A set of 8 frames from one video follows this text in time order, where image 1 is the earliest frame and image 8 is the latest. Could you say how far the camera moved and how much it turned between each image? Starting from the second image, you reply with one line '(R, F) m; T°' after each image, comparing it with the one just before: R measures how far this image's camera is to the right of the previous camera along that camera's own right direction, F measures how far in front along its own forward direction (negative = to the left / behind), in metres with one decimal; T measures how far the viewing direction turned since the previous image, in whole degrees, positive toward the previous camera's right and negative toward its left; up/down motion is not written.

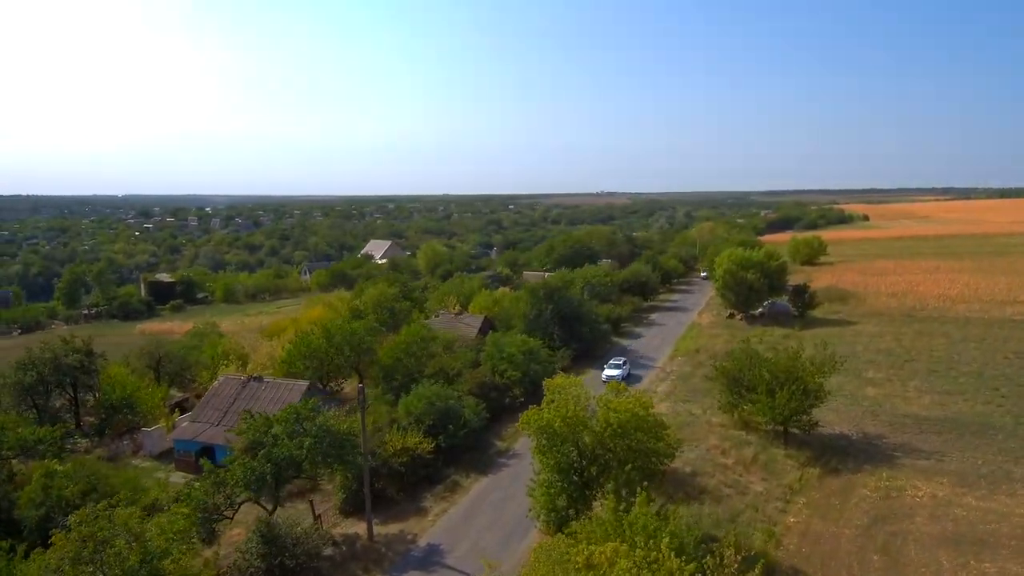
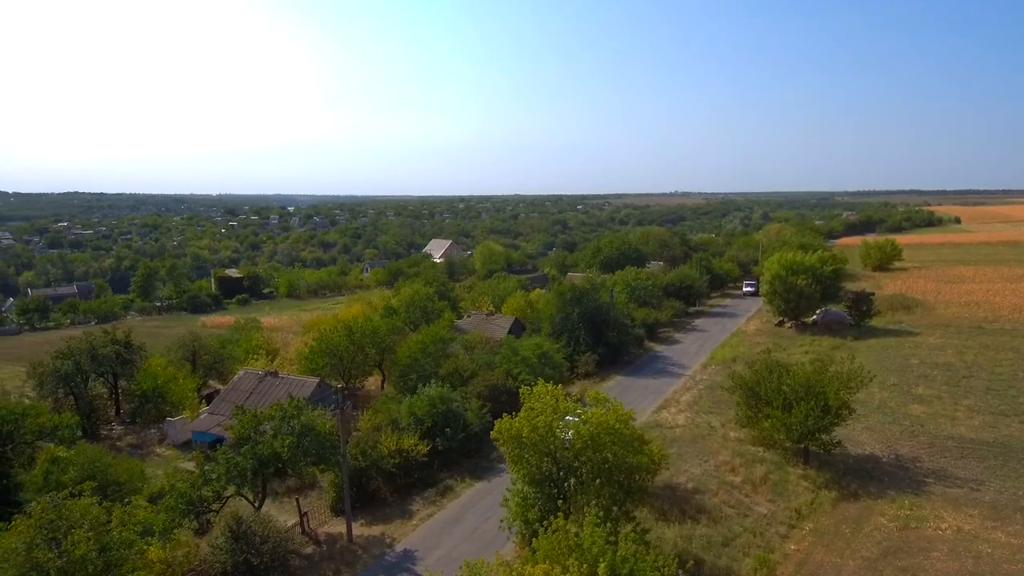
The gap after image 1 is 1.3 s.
(+1.9, +0.5) m; -6°
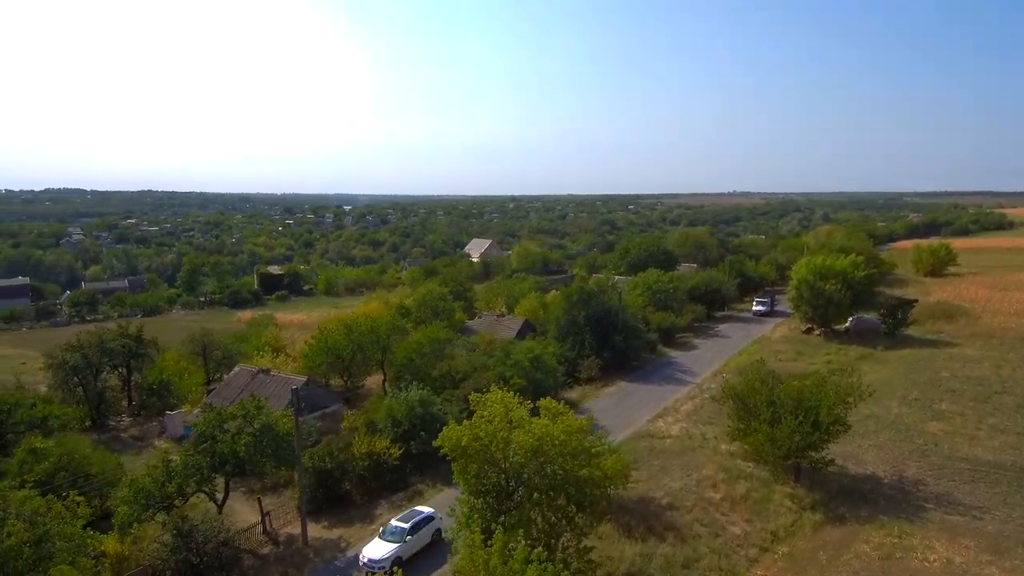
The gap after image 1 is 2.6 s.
(+2.1, +0.6) m; -5°
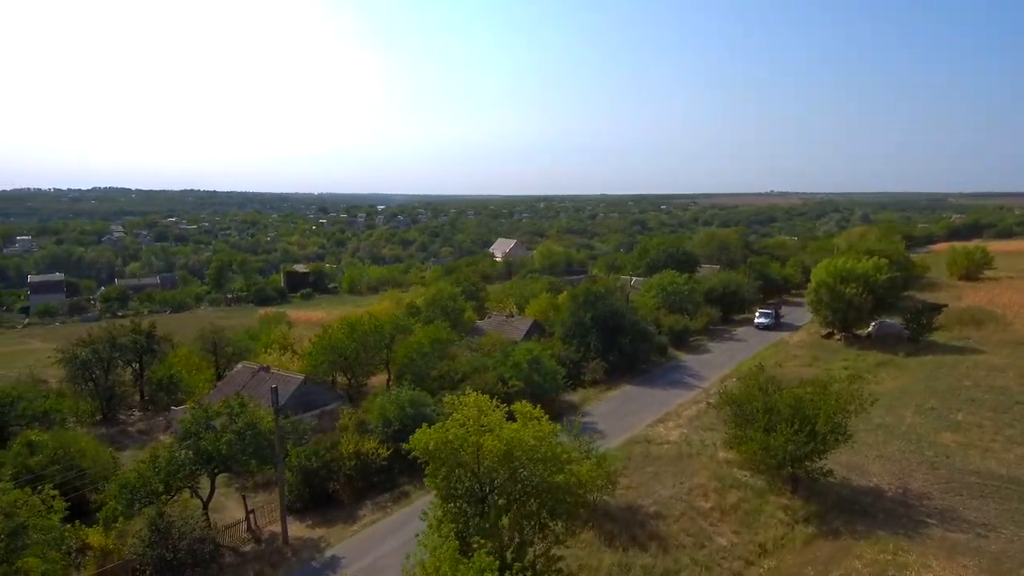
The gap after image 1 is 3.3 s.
(+1.1, +0.3) m; -3°
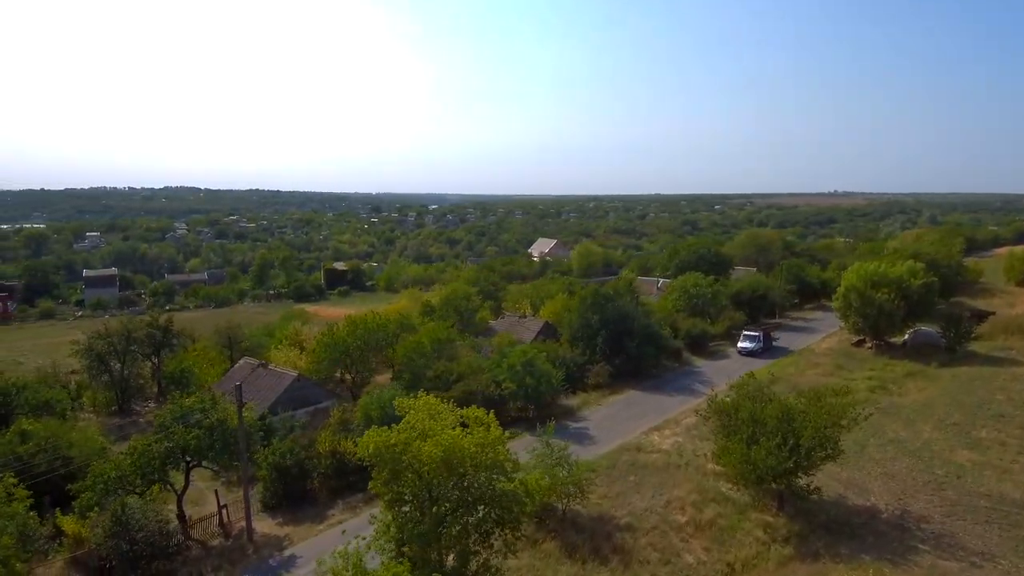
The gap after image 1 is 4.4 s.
(+1.9, +0.4) m; -5°
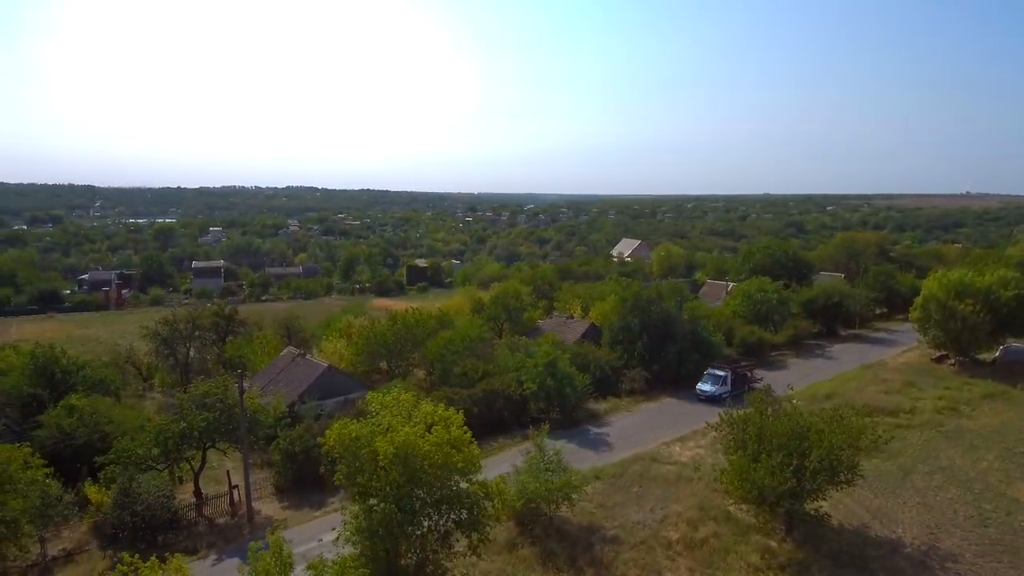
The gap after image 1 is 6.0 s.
(+2.4, +0.4) m; -9°
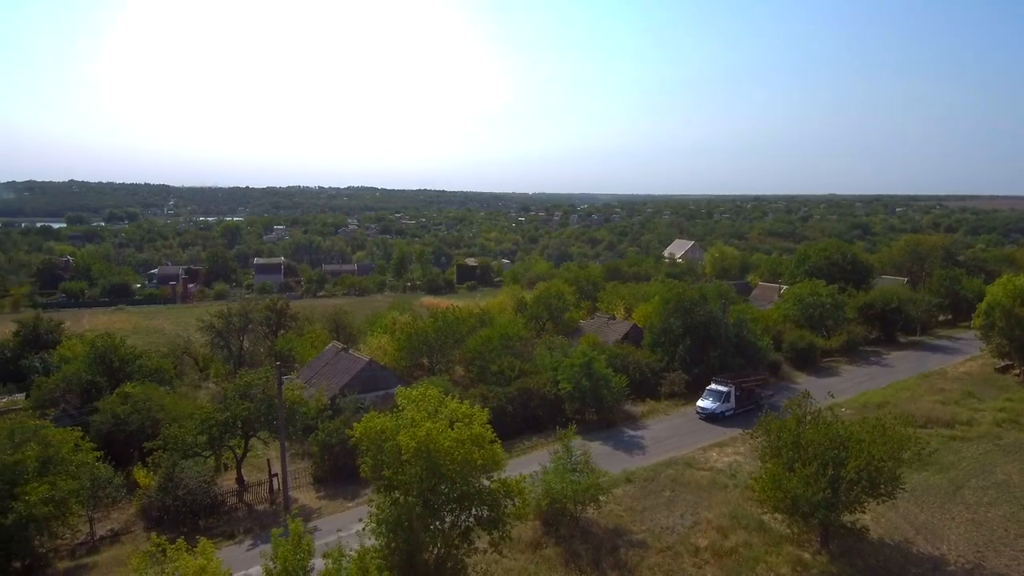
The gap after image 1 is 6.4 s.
(+0.5, 0.0) m; -5°
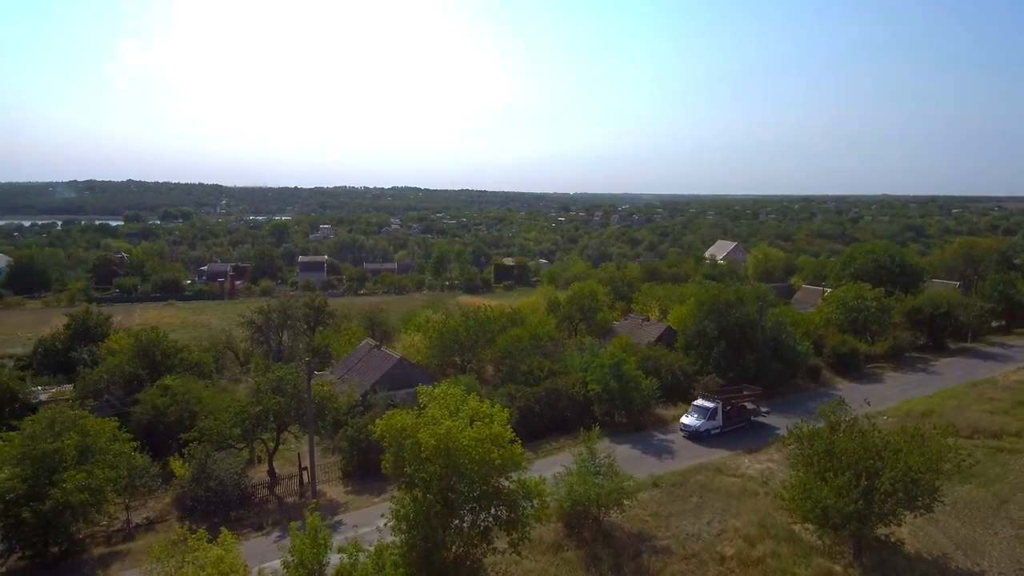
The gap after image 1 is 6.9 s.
(+0.4, +0.1) m; -4°
